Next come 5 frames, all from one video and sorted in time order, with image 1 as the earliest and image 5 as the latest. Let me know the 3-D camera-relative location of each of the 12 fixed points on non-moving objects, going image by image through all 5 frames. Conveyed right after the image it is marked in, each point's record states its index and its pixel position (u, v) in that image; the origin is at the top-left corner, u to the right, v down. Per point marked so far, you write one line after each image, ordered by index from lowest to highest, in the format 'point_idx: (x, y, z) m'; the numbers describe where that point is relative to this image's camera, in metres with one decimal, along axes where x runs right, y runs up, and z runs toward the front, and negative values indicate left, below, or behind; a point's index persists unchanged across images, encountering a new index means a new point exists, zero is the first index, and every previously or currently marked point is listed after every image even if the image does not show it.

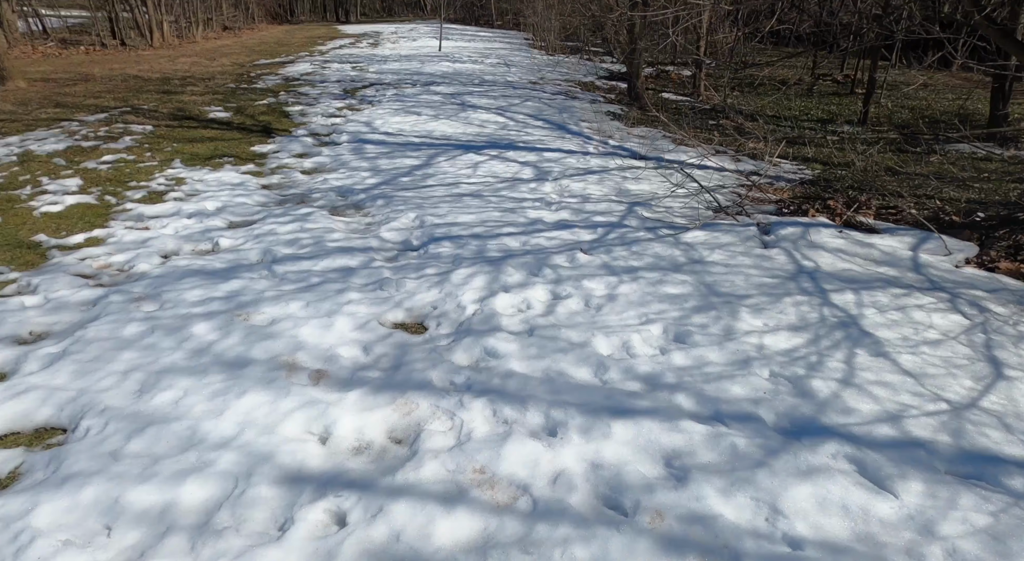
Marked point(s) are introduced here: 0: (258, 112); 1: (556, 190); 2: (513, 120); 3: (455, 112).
0: (-4.2, +2.7, +10.7) m
1: (+0.4, +0.9, +6.6) m
2: (0.0, +2.5, +10.5) m
3: (-0.9, +2.8, +10.9) m
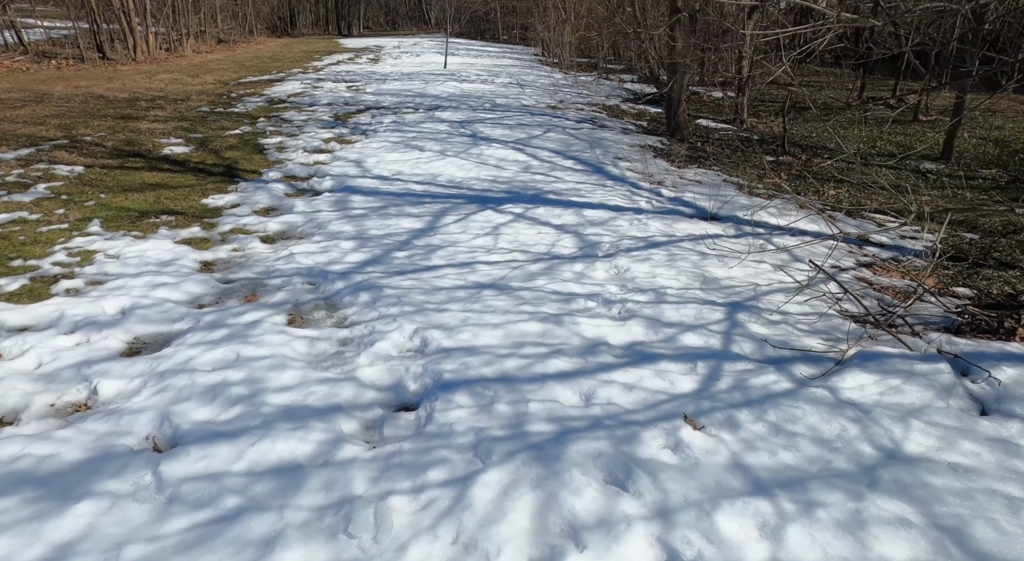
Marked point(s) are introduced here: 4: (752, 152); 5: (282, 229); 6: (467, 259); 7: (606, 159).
0: (-3.9, +1.8, +8.8) m
1: (+0.7, 0.0, +4.7) m
2: (+0.3, +1.6, +8.6) m
3: (-0.6, +1.8, +9.0) m
4: (+3.8, +2.0, +10.3) m
5: (-2.1, +0.5, +5.9) m
6: (-0.3, +0.2, +5.0) m
7: (+1.2, +1.6, +8.8) m
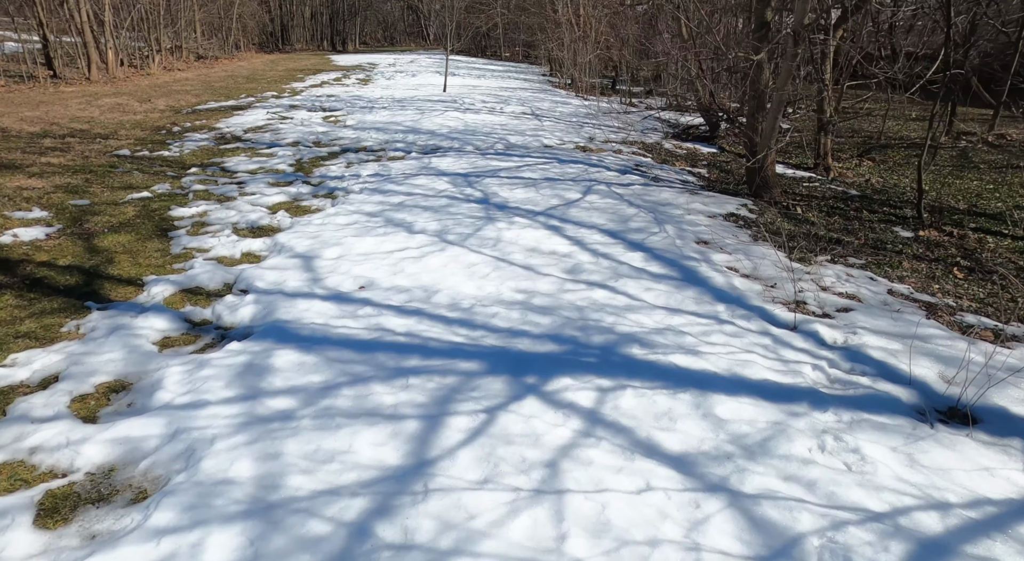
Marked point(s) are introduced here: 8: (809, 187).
0: (-3.6, +0.5, +5.8) m
1: (+1.0, -1.2, +1.7) m
2: (+0.6, +0.3, +5.6) m
3: (-0.3, +0.5, +6.0) m
4: (+4.1, +0.6, +7.4) m
5: (-1.7, -0.8, +2.8) m
6: (0.0, -1.1, +2.0) m
7: (+1.6, +0.3, +5.8) m
8: (+4.1, +1.3, +9.1) m
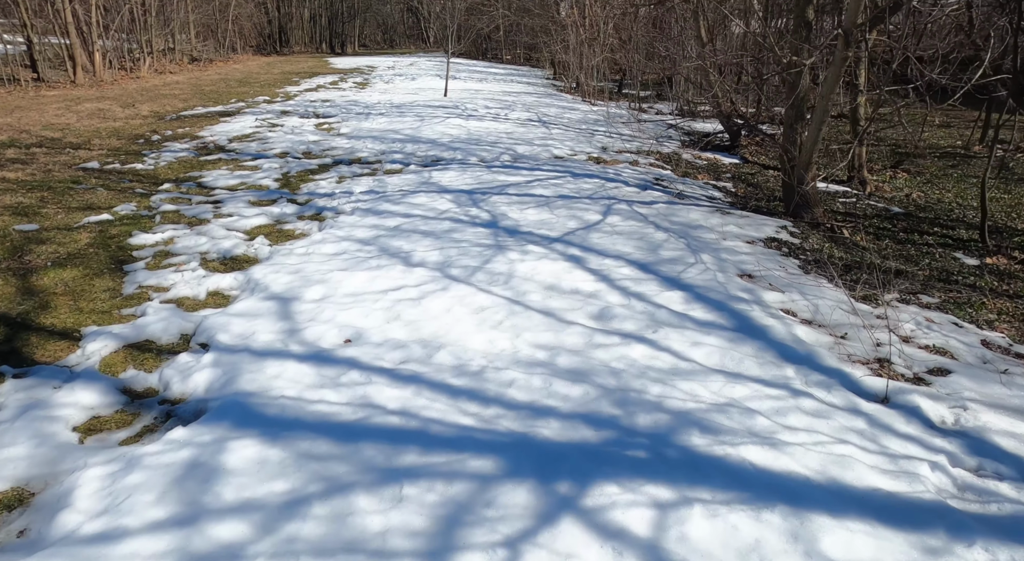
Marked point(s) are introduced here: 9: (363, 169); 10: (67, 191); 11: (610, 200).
0: (-3.4, +0.2, +5.0) m
1: (+1.1, -1.5, +0.8) m
2: (+0.8, 0.0, +4.7) m
3: (-0.2, +0.2, +5.2) m
4: (+4.2, +0.3, +6.5) m
5: (-1.6, -1.1, +2.0) m
6: (+0.1, -1.4, +1.1) m
7: (+1.7, 0.0, +4.9) m
8: (+4.2, +1.0, +8.2) m
9: (-1.9, +1.4, +8.3) m
10: (-4.6, +0.9, +6.8) m
11: (+1.1, +0.9, +7.1) m
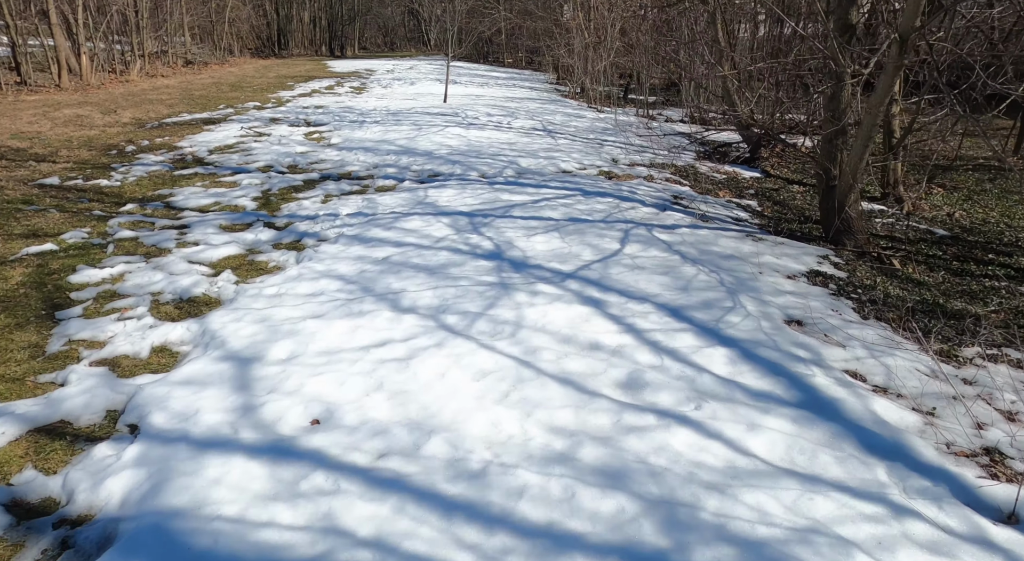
0: (-3.4, -0.1, +4.2) m
1: (+1.2, -1.8, 0.0) m
2: (+0.8, -0.4, +3.9) m
3: (-0.2, -0.1, +4.4) m
4: (+4.3, 0.0, +5.7) m
5: (-1.6, -1.4, +1.2) m
6: (+0.1, -1.7, +0.3) m
7: (+1.7, -0.3, +4.1) m
8: (+4.3, +0.6, +7.4) m
9: (-1.8, +1.1, +7.5) m
10: (-4.6, +0.6, +6.0) m
11: (+1.1, +0.5, +6.3) m
